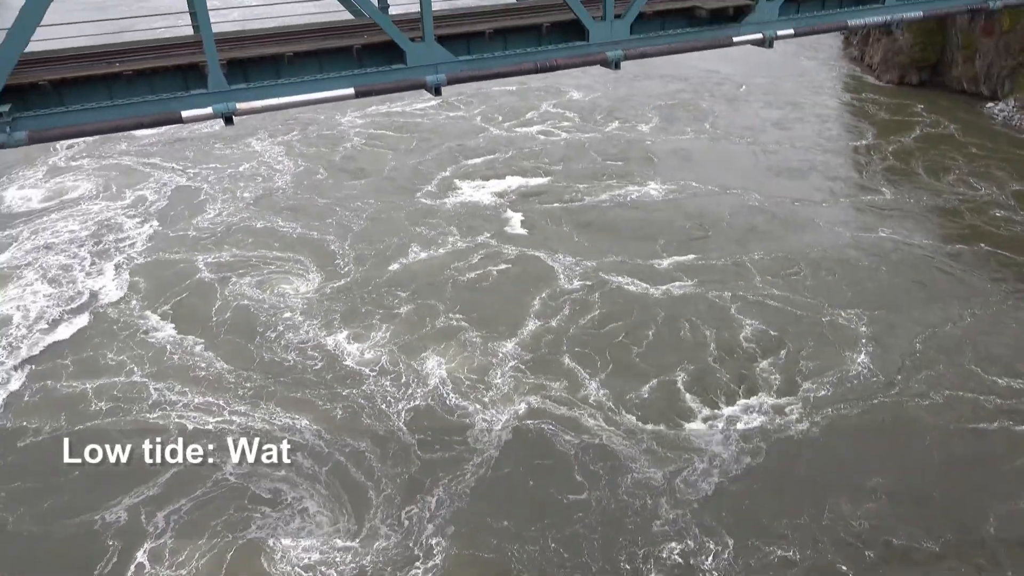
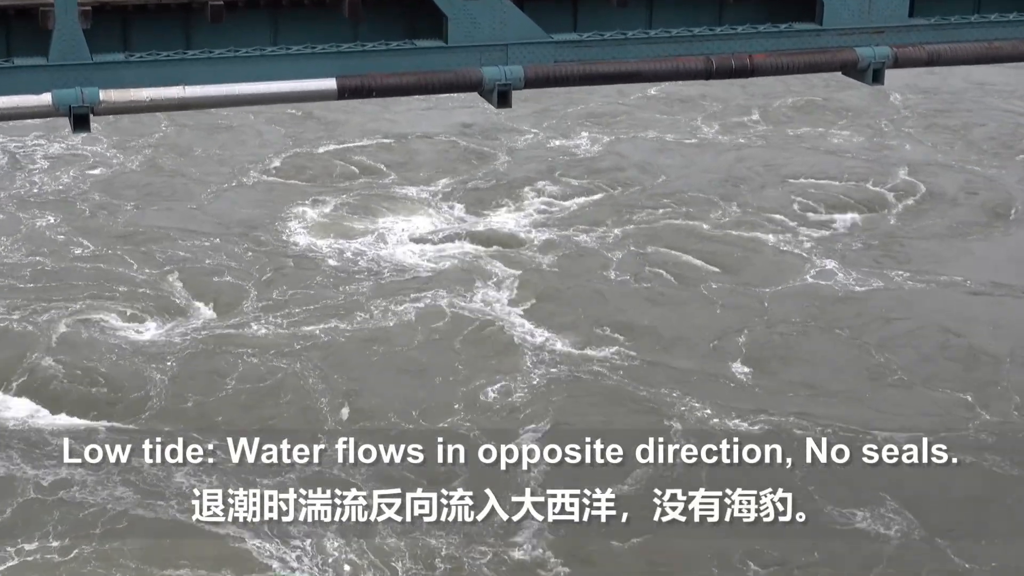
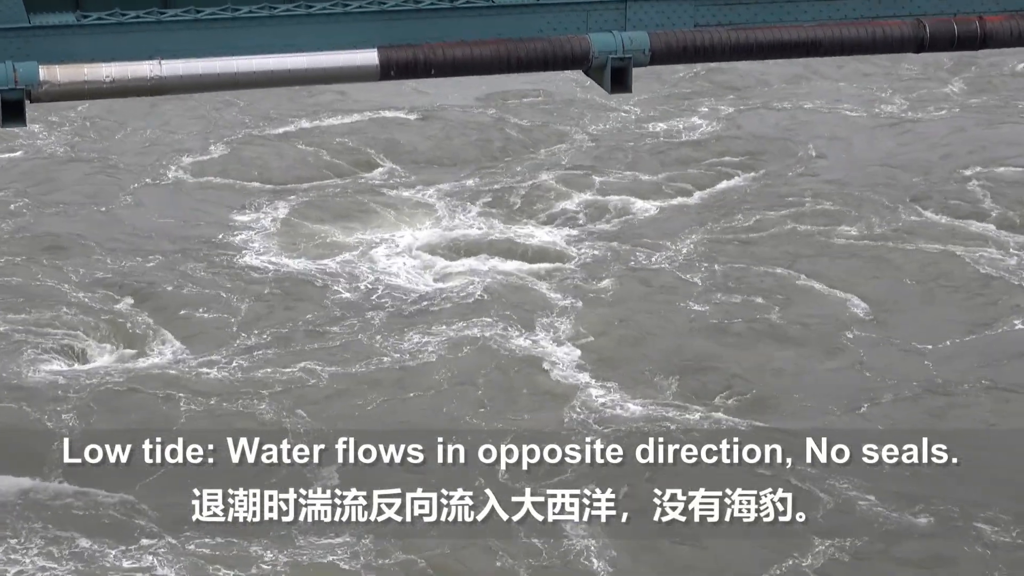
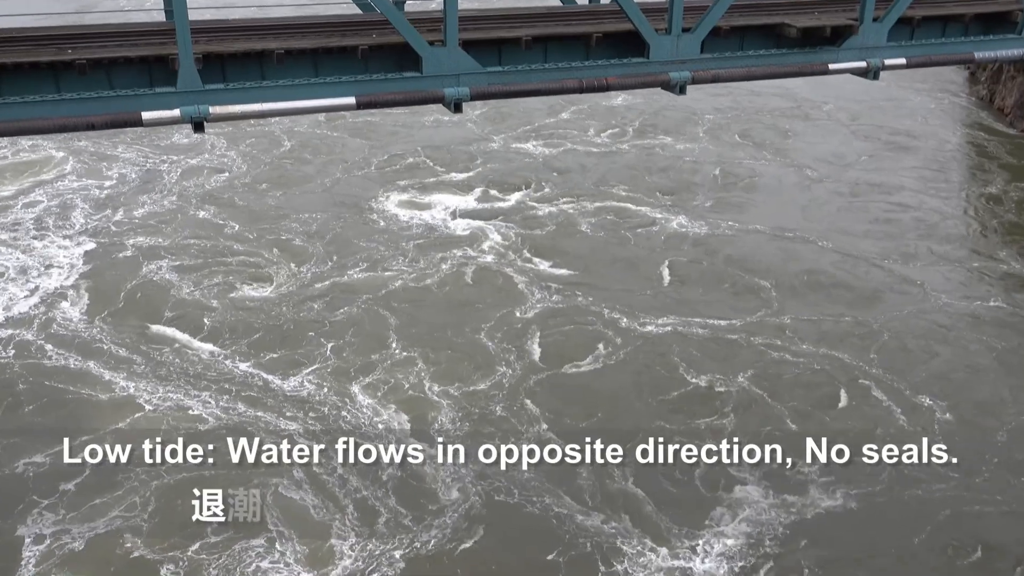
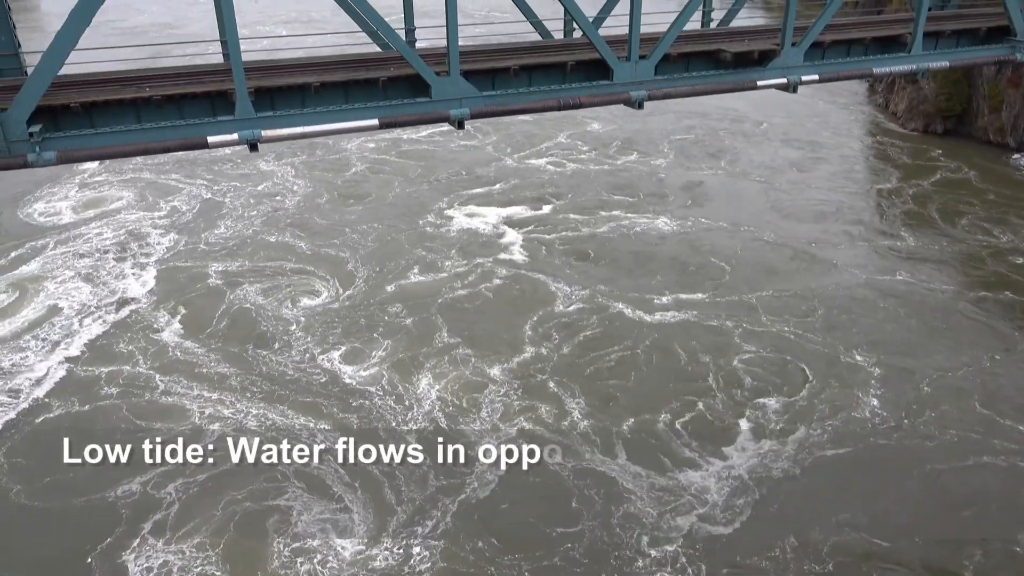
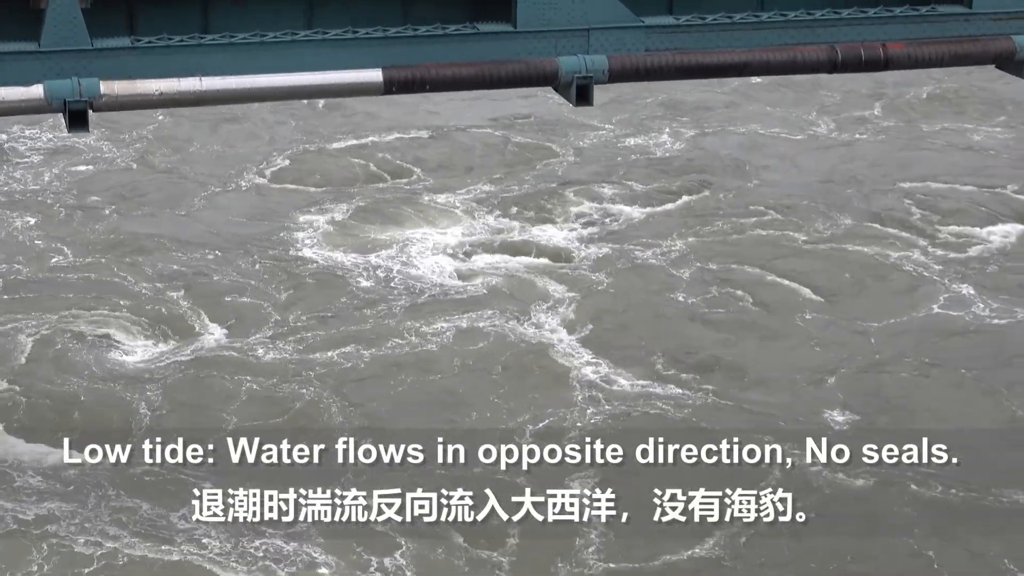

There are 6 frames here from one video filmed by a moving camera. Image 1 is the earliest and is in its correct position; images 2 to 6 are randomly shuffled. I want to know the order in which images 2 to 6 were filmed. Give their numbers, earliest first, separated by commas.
5, 4, 2, 6, 3
